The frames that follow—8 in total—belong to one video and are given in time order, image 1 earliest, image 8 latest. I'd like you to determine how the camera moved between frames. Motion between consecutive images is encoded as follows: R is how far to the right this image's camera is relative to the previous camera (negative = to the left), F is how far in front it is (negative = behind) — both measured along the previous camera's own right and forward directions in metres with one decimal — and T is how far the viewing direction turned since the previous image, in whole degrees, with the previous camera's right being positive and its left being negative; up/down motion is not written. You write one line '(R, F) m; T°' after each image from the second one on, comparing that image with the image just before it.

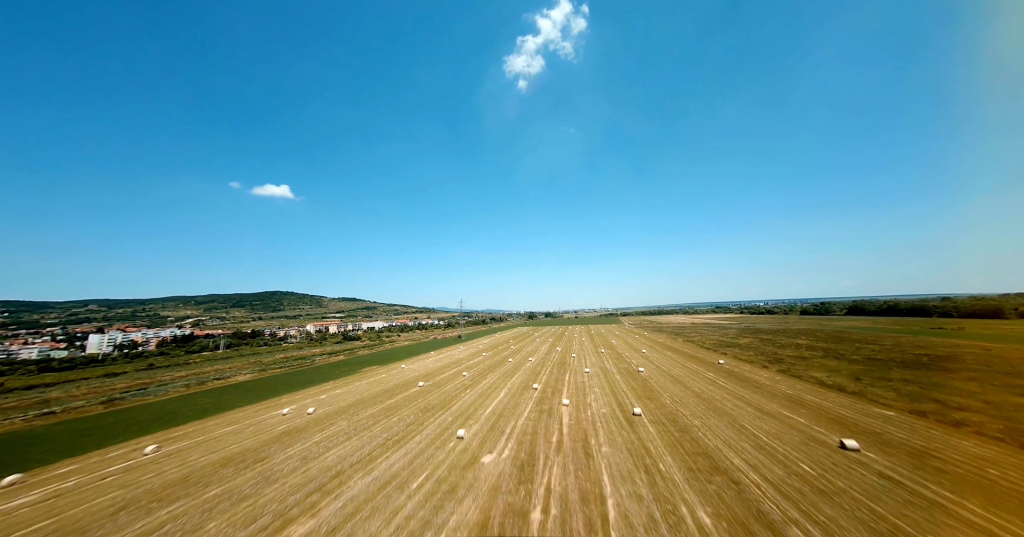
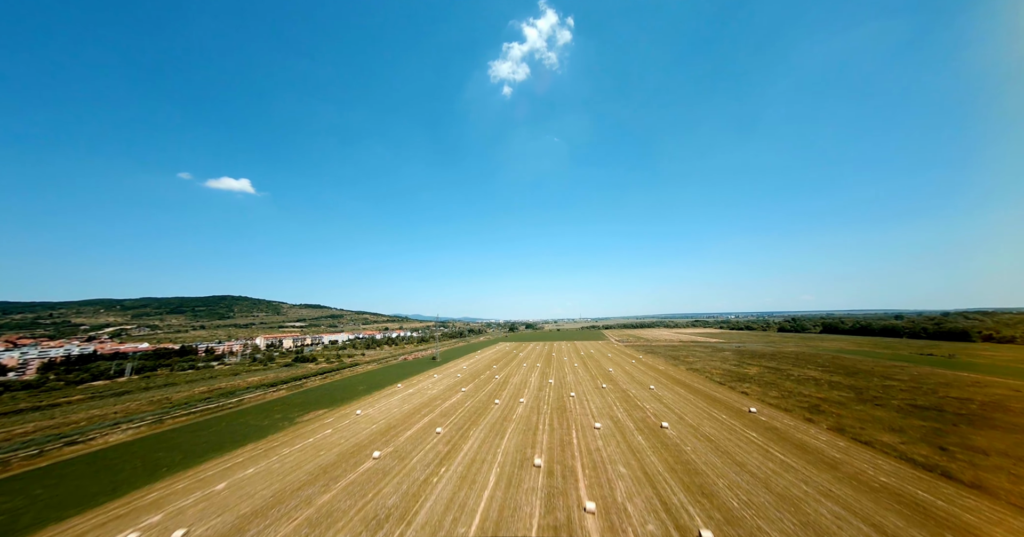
(-0.7, +4.4) m; +4°
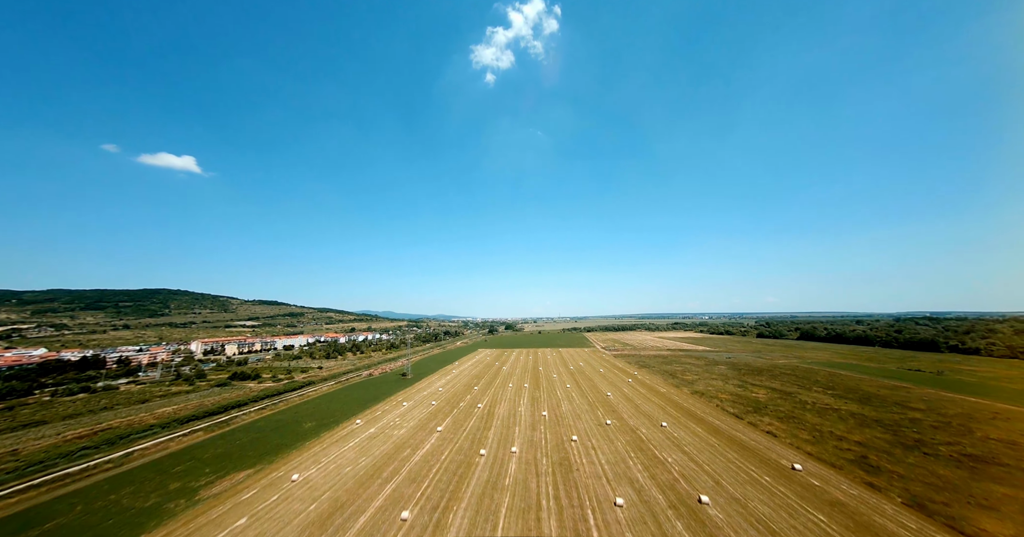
(-0.9, +4.2) m; +4°
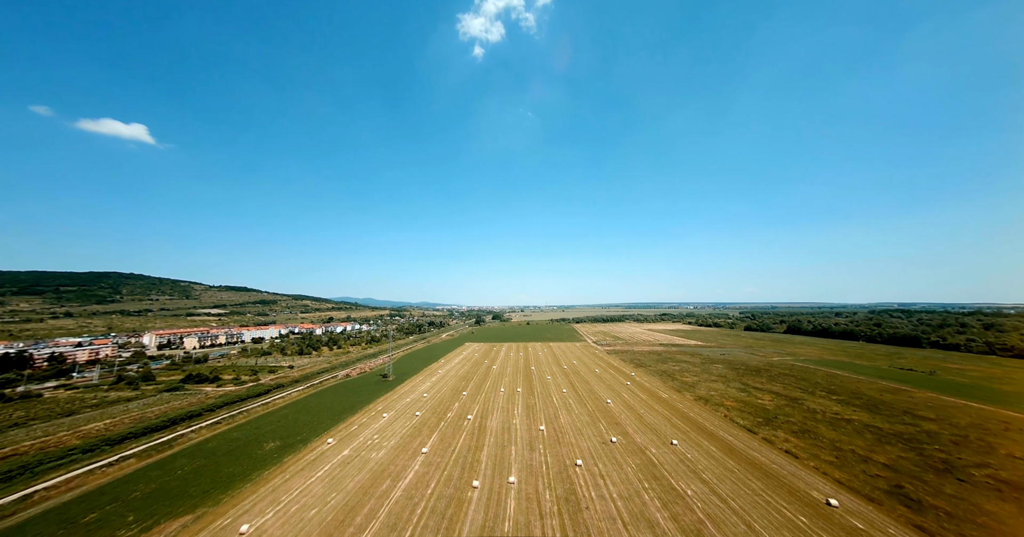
(-0.7, +2.6) m; +3°
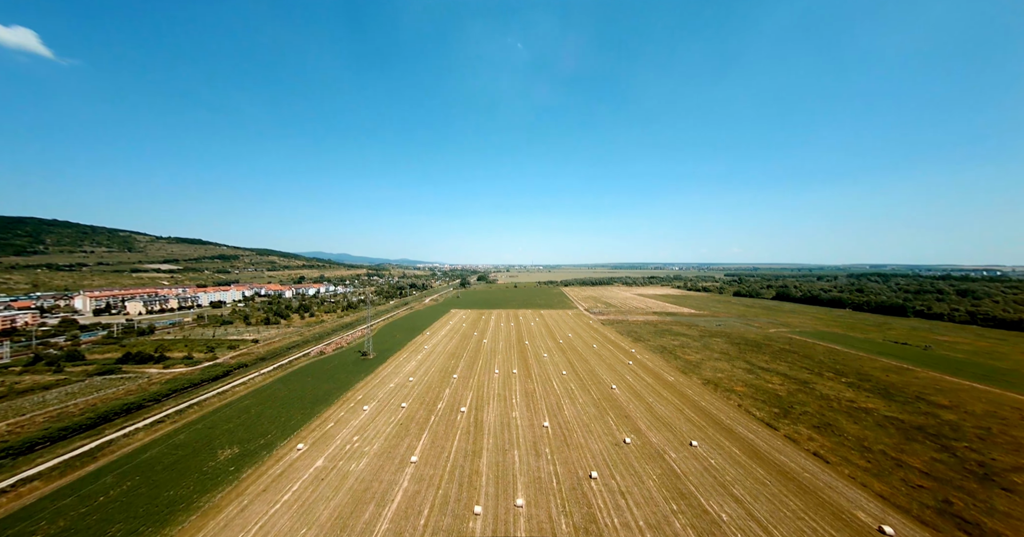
(-1.1, +3.6) m; +3°
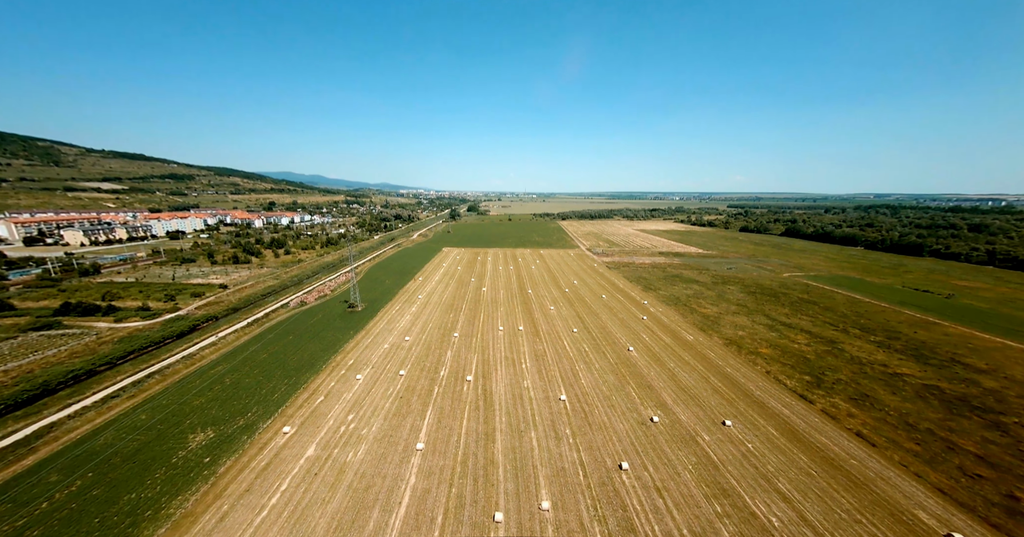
(-1.2, +3.7) m; +2°
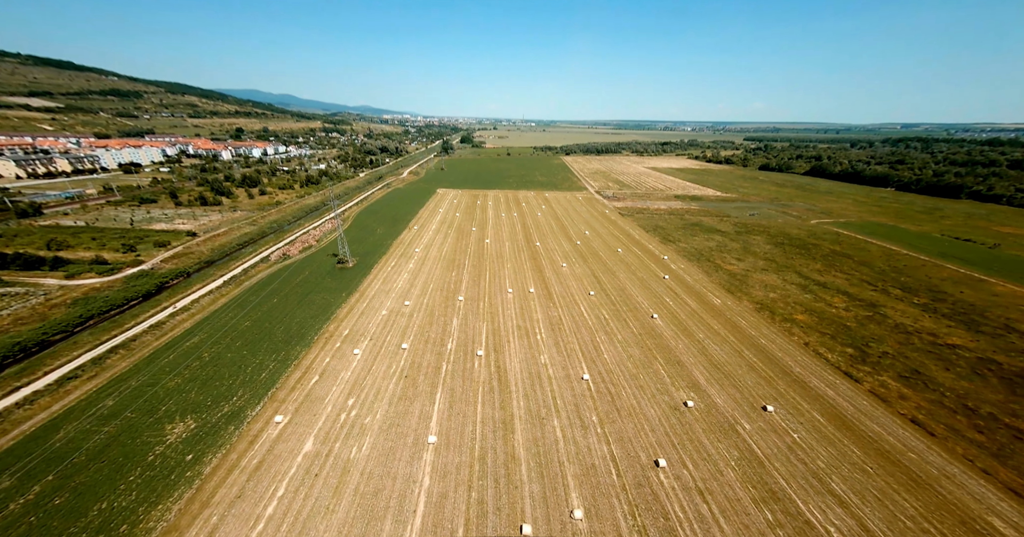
(-1.1, +3.0) m; +1°
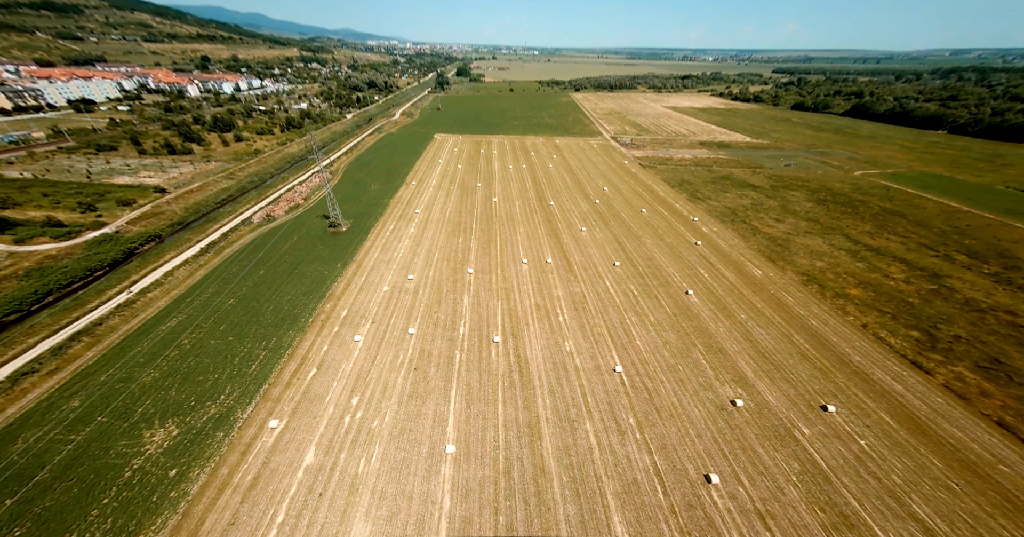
(-1.0, +2.6) m; 0°
